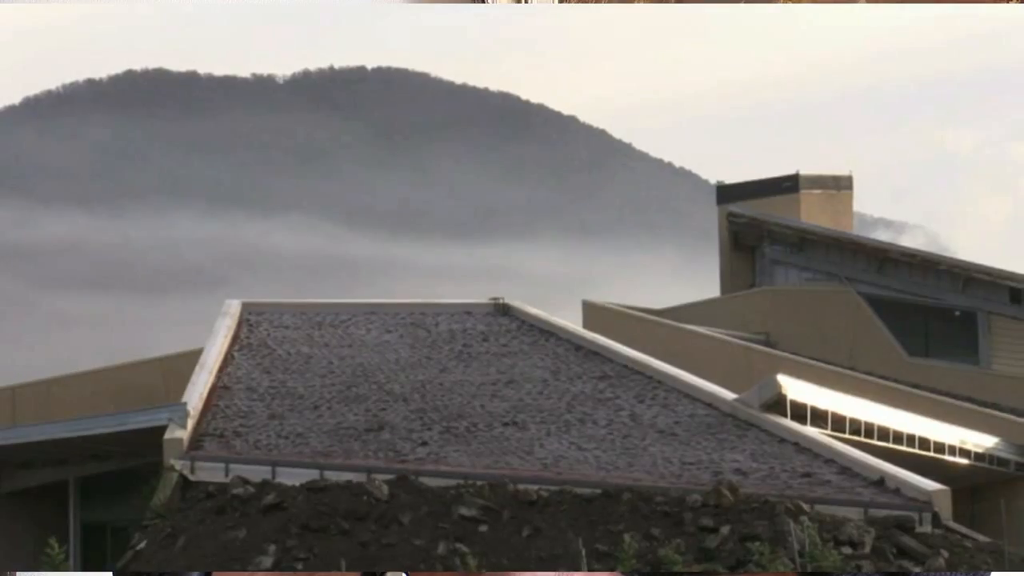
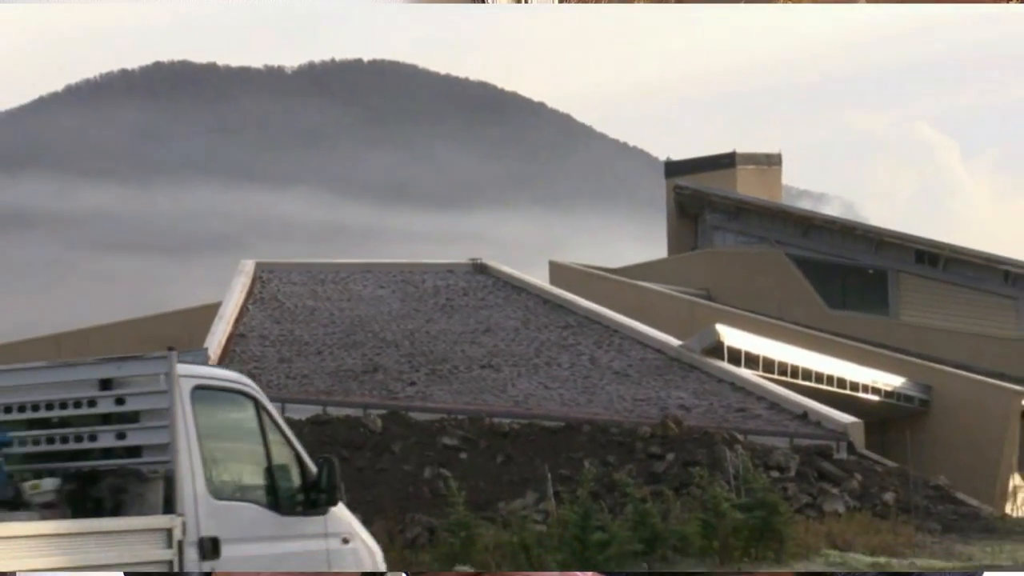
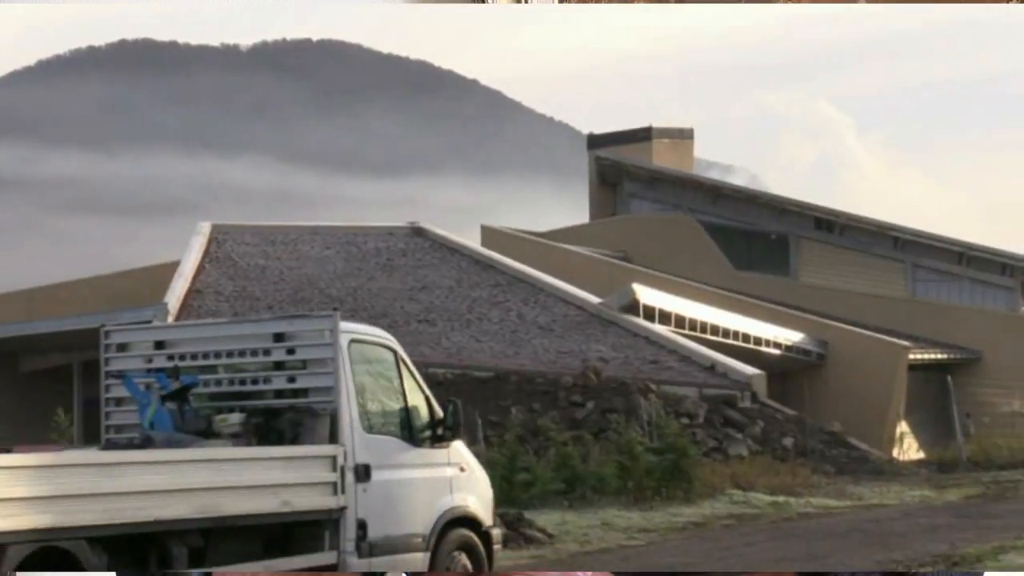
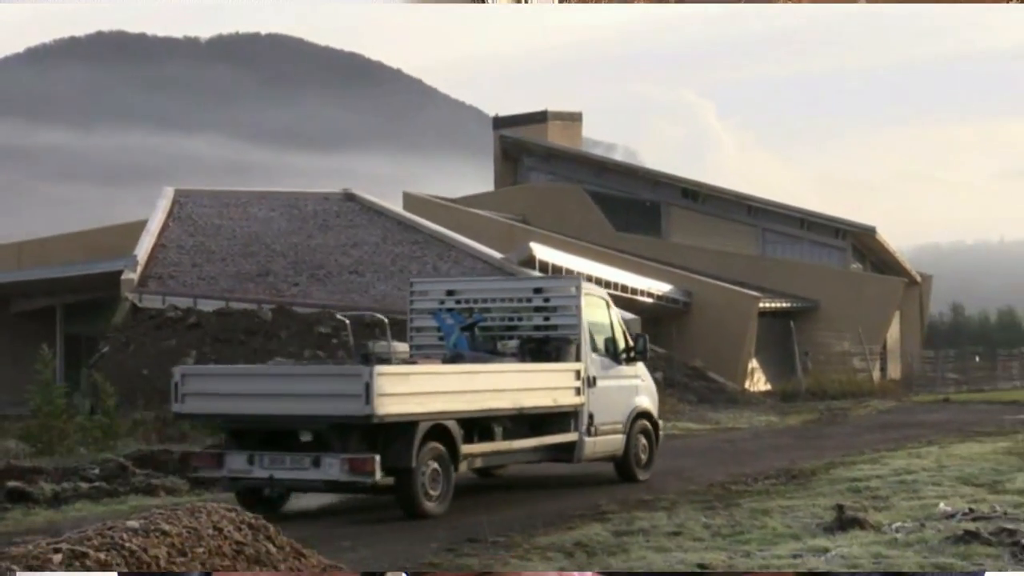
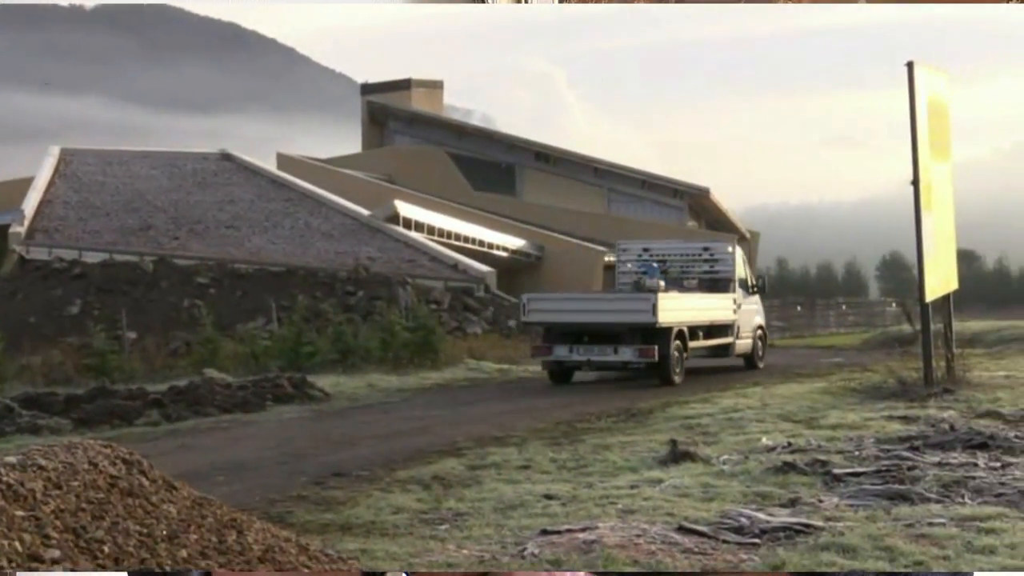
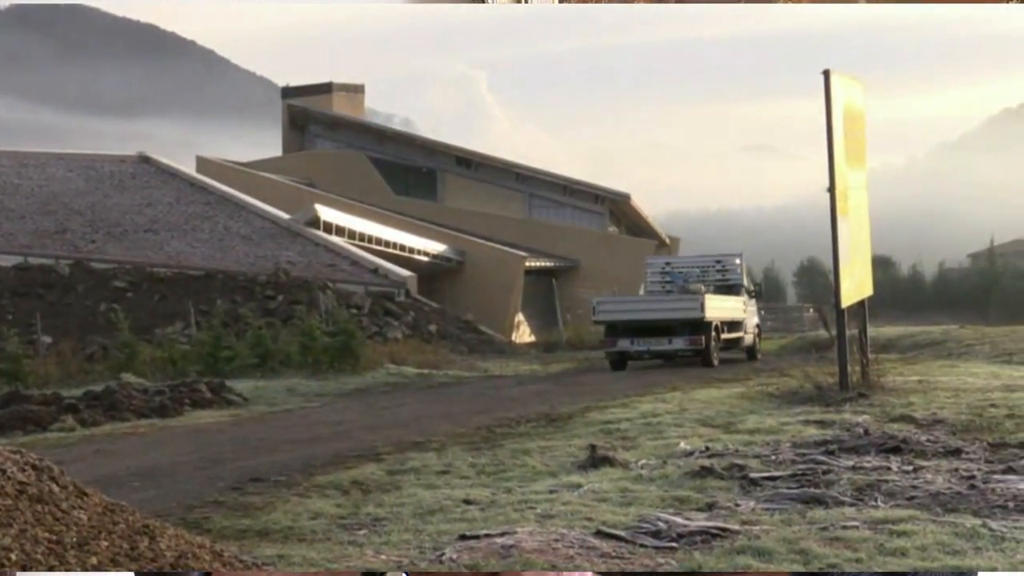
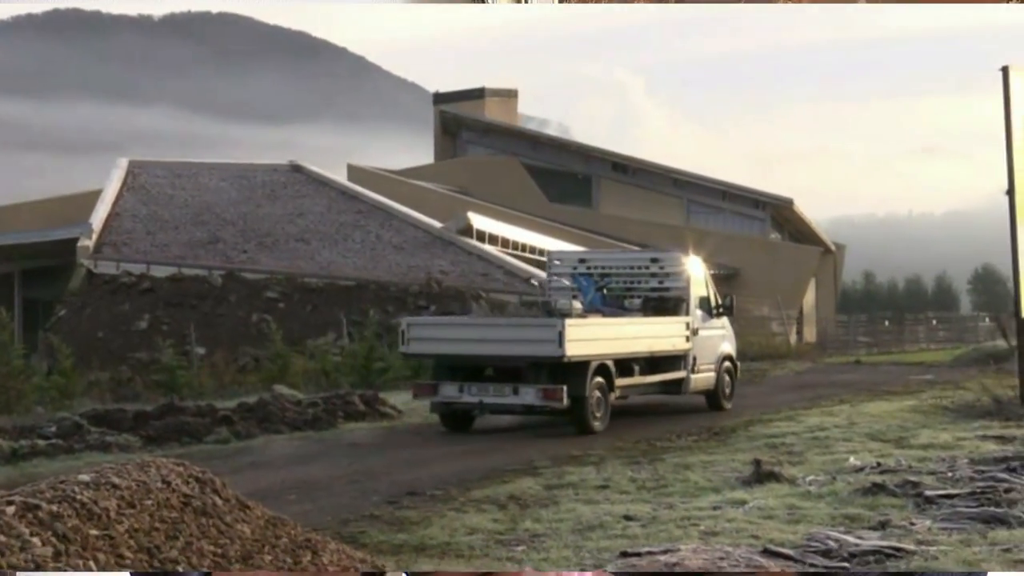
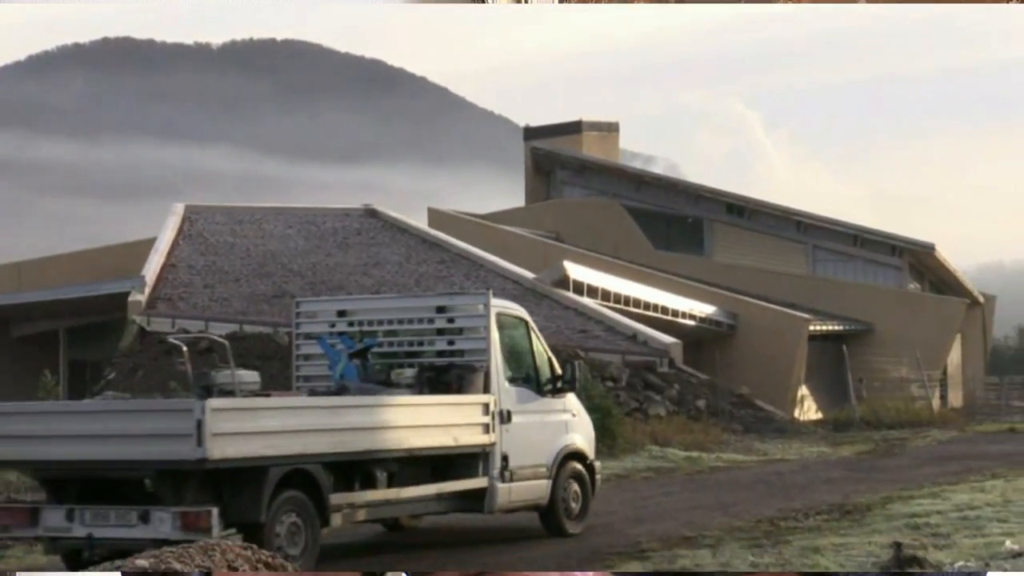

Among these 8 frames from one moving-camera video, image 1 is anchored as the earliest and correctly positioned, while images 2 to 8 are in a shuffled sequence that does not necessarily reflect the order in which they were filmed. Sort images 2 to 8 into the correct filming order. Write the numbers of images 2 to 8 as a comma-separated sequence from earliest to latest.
2, 3, 8, 4, 7, 5, 6
